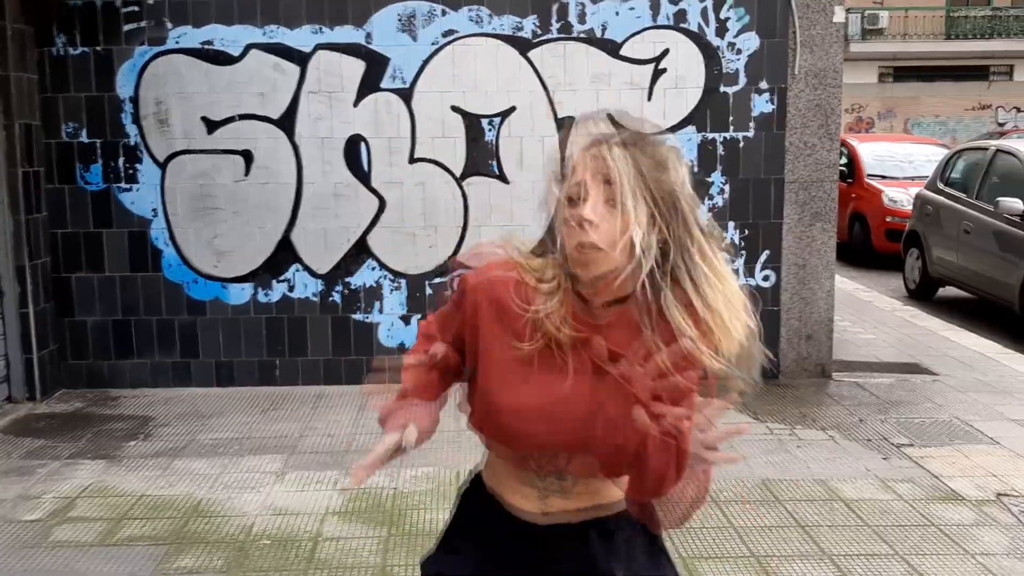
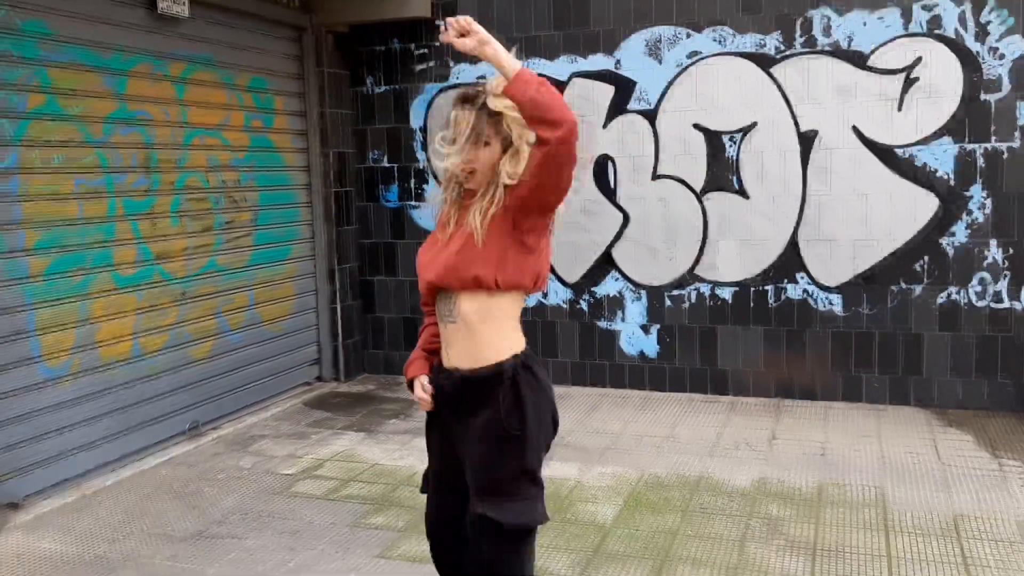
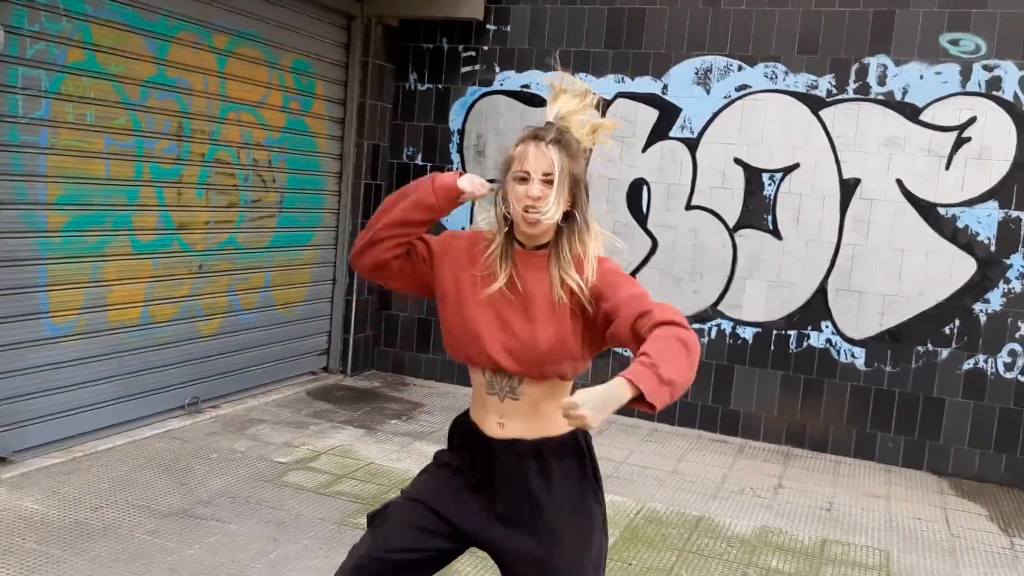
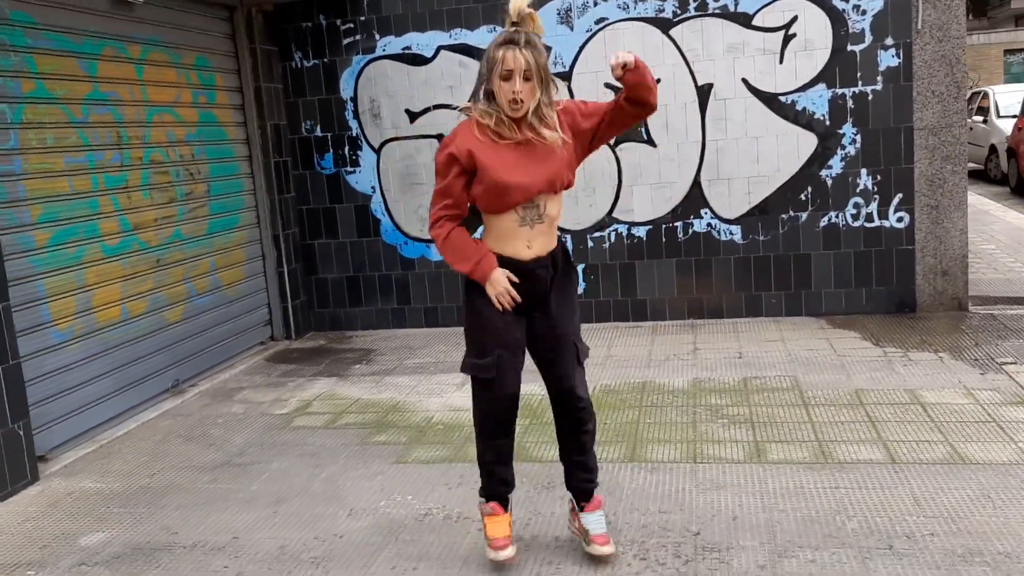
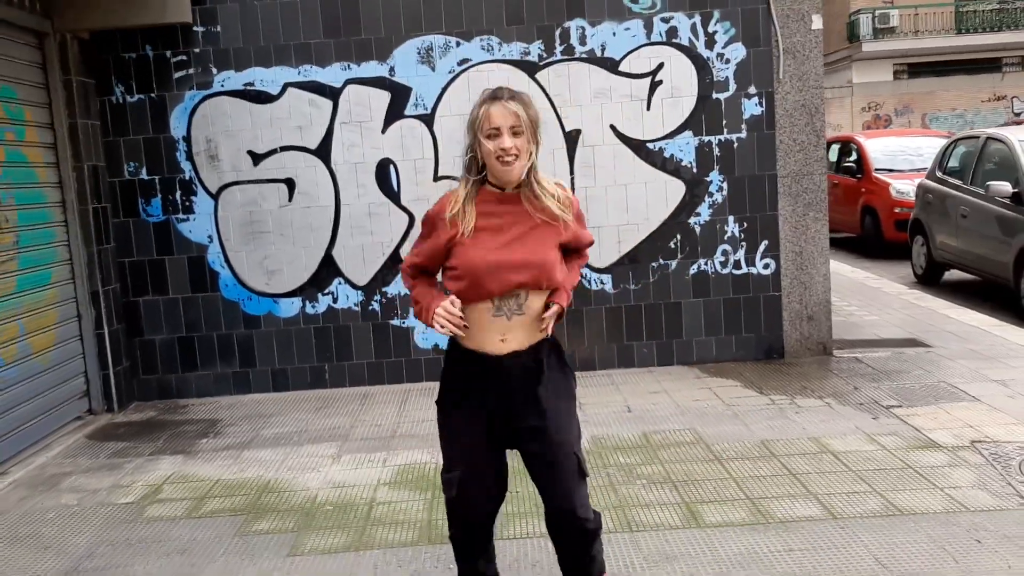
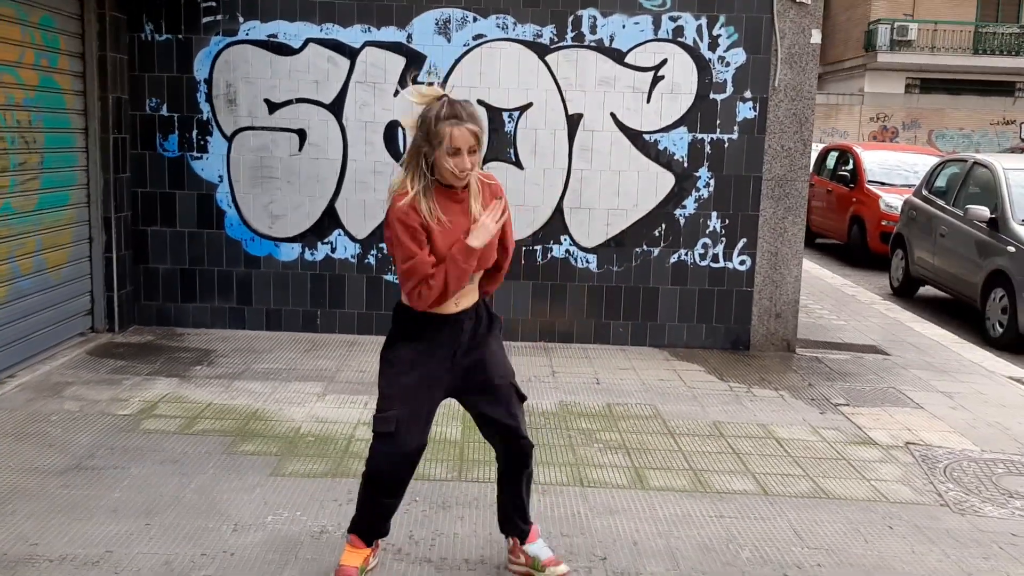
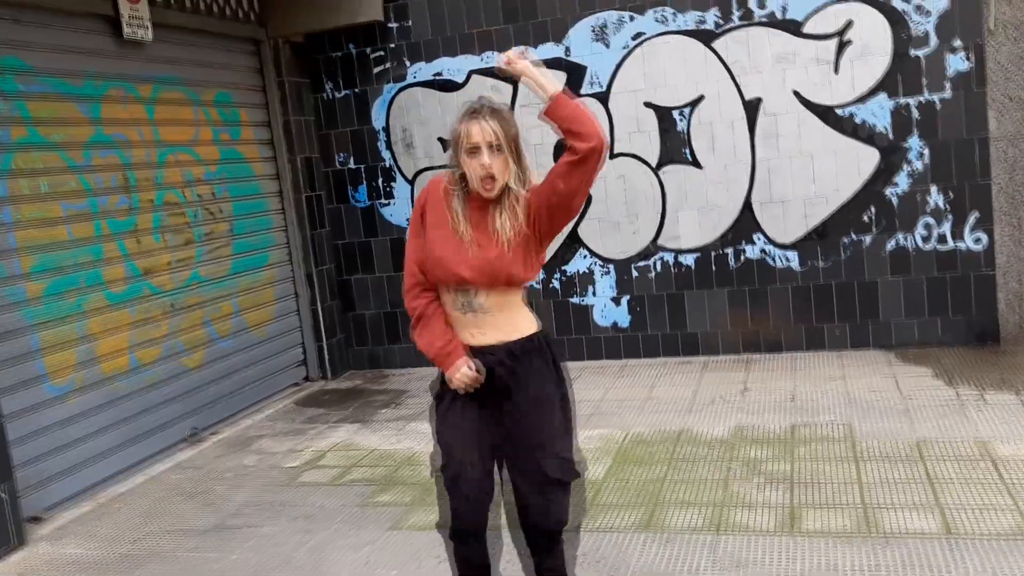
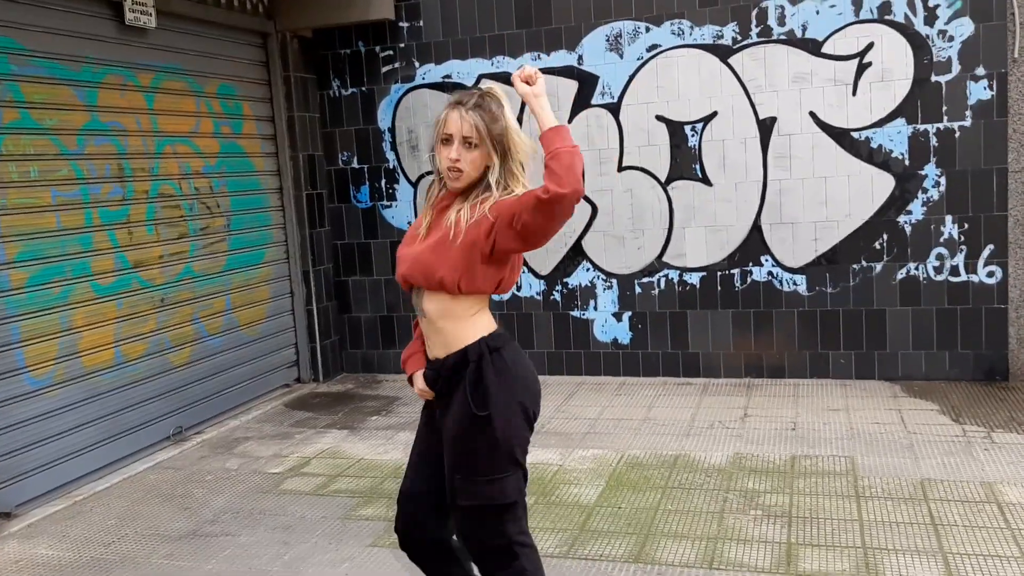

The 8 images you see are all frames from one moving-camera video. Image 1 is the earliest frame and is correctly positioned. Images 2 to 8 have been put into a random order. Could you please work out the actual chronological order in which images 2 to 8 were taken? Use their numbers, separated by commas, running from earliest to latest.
5, 6, 4, 7, 8, 2, 3
